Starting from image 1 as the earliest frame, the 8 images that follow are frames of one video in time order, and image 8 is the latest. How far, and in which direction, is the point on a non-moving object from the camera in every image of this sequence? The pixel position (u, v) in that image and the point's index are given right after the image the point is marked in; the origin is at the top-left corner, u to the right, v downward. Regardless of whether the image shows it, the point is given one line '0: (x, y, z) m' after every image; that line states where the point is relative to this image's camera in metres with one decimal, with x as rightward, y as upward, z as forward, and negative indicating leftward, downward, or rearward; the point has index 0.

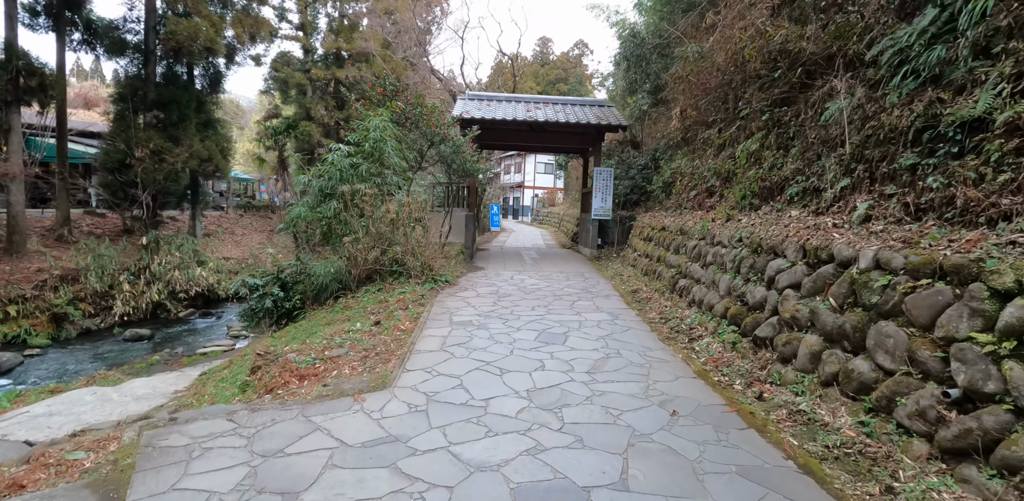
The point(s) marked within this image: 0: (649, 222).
0: (+2.2, +0.5, +8.2) m
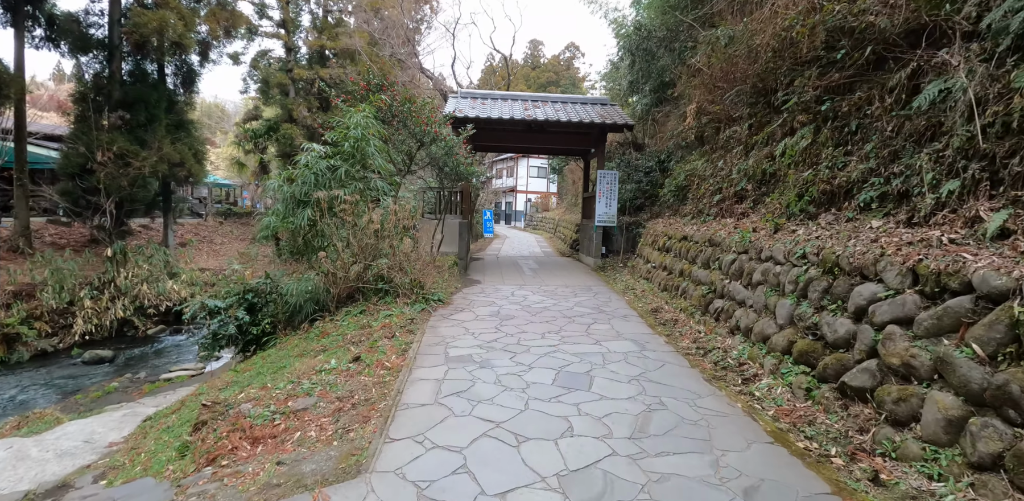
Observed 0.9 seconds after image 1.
0: (+2.2, +0.3, +7.4) m
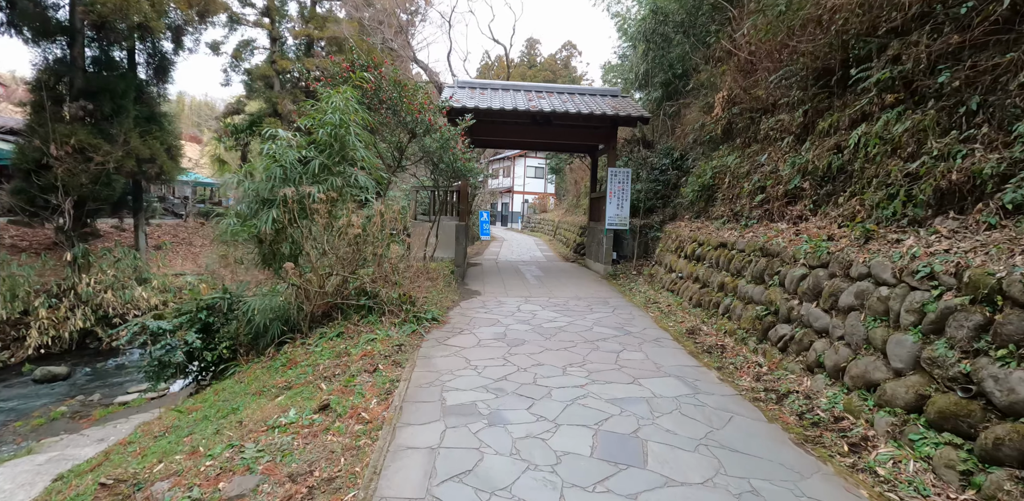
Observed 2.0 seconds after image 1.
0: (+2.3, +0.2, +6.5) m
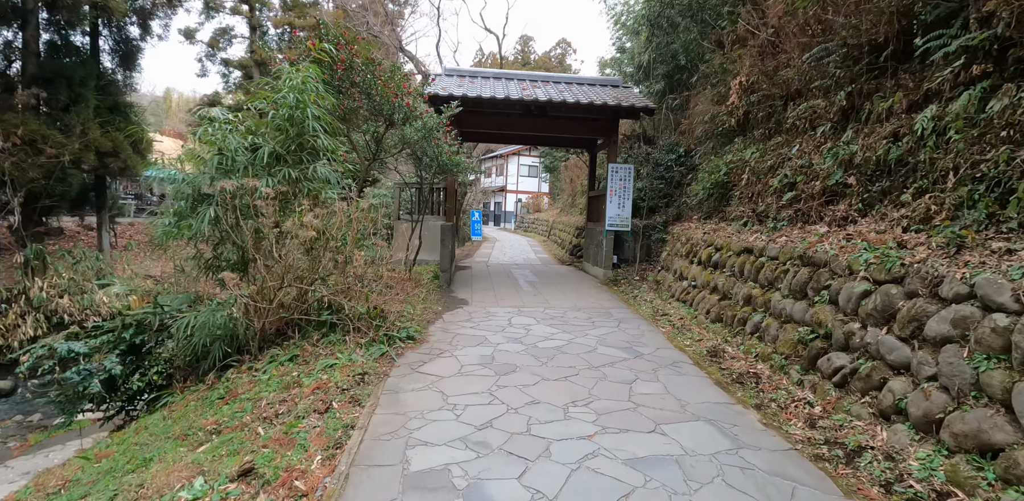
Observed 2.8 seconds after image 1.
0: (+2.2, +0.1, +5.7) m
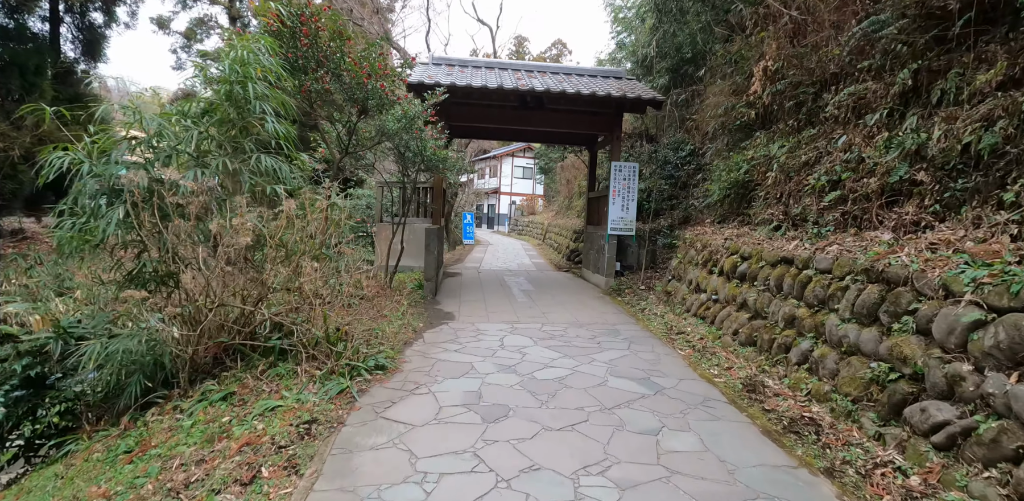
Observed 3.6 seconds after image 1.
0: (+2.1, +0.1, +5.0) m
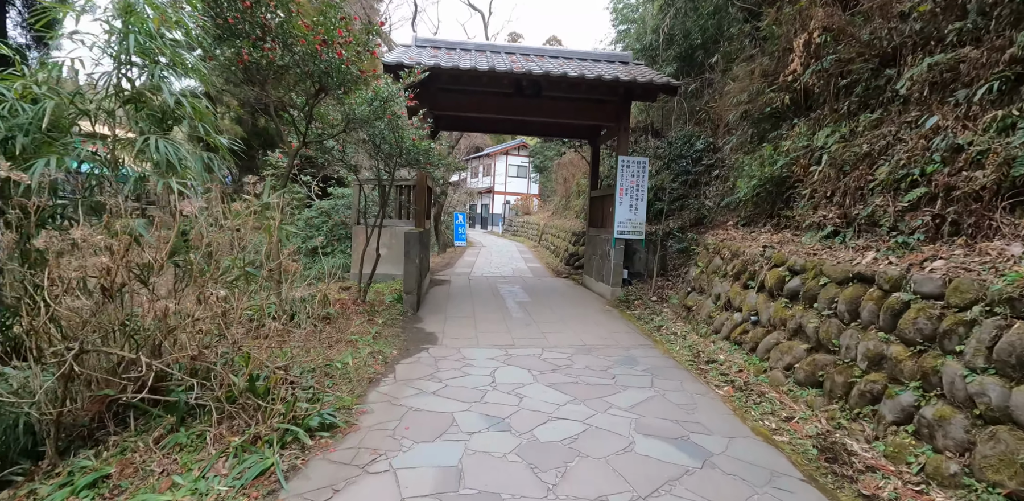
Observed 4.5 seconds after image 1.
0: (+2.0, 0.0, +4.1) m
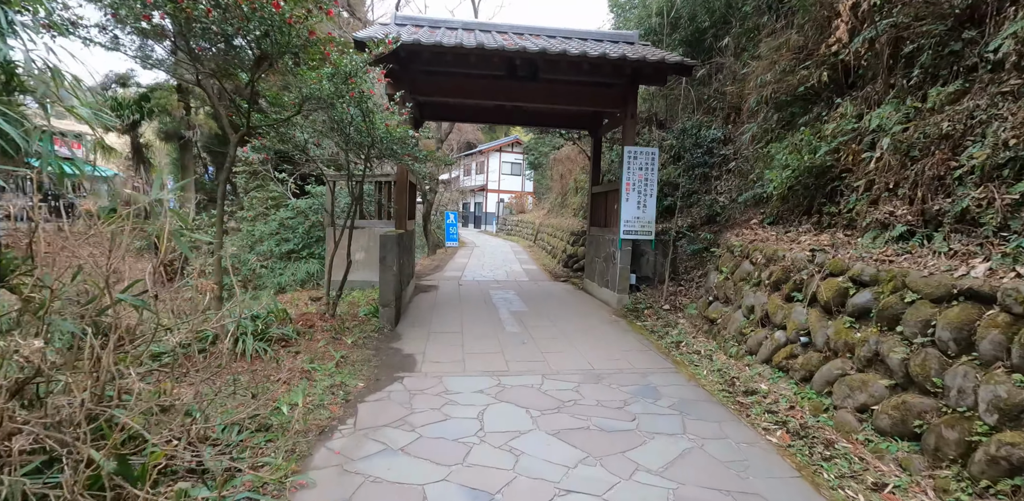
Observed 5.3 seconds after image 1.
0: (+2.0, 0.0, +3.4) m
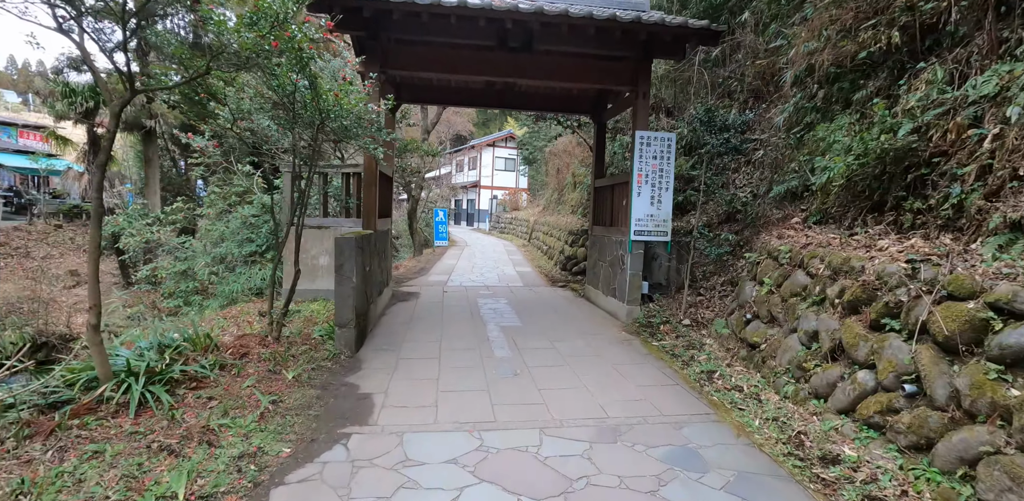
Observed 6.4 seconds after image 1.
0: (+1.9, -0.1, +2.5) m
